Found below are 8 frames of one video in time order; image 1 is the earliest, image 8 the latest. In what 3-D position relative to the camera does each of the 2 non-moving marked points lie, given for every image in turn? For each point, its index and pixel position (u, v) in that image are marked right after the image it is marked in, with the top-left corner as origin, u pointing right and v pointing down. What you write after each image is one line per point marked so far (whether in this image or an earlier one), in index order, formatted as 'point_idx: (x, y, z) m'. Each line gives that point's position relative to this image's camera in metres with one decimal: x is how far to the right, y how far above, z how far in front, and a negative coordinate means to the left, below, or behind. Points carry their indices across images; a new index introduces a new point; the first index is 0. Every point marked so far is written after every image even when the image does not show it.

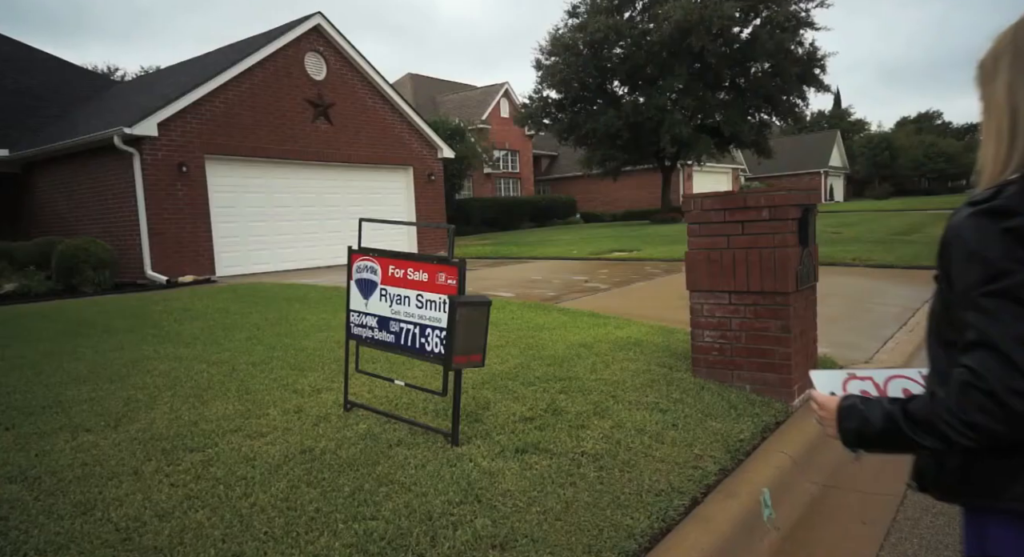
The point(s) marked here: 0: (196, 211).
0: (-6.4, +1.4, +12.4) m
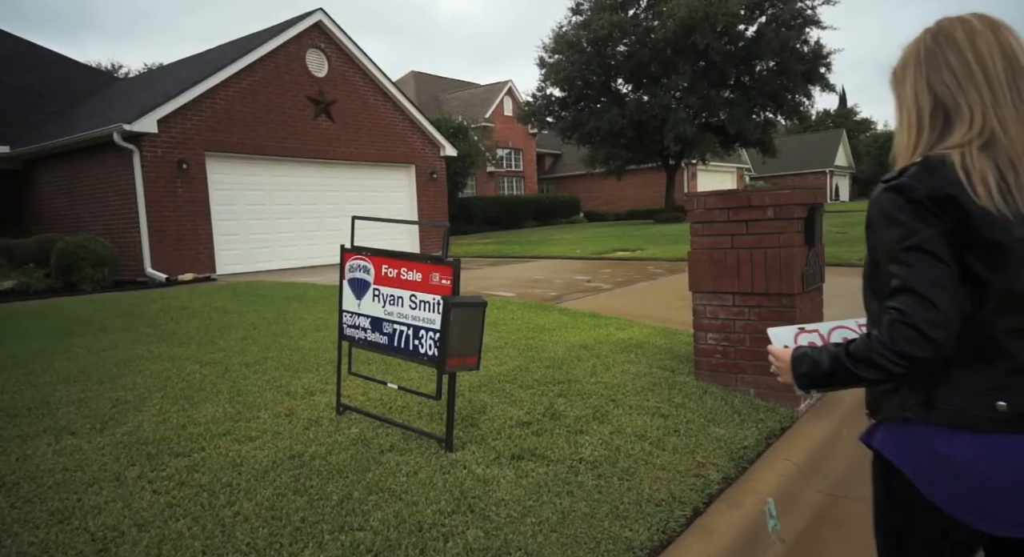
0: (-6.3, +1.4, +12.3) m
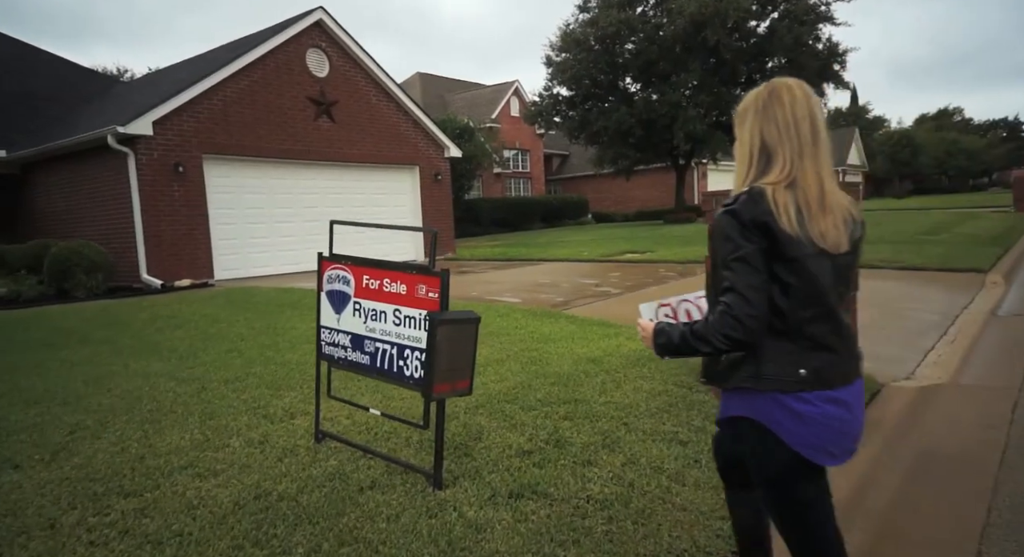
0: (-6.2, +1.3, +12.0) m
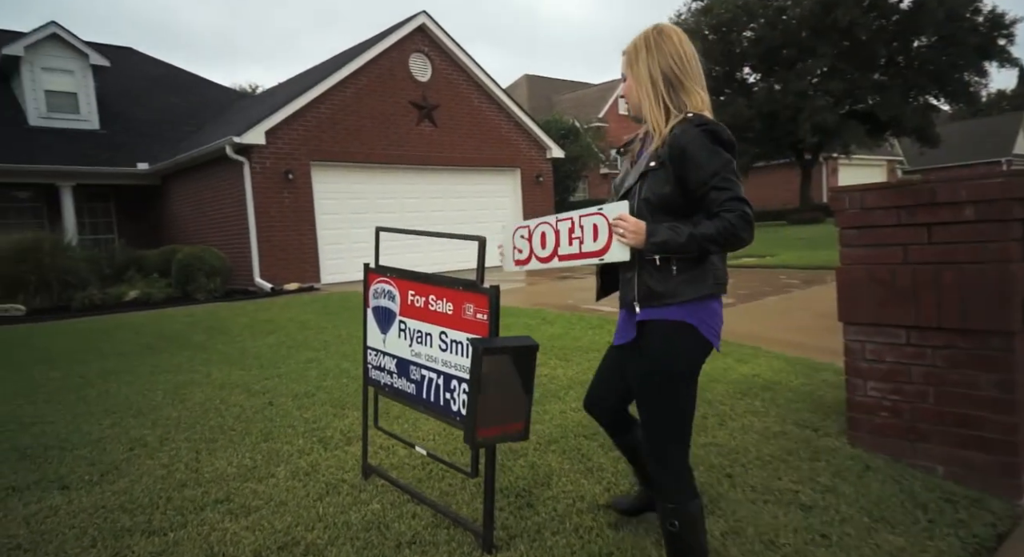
0: (-4.2, +1.2, +12.4) m
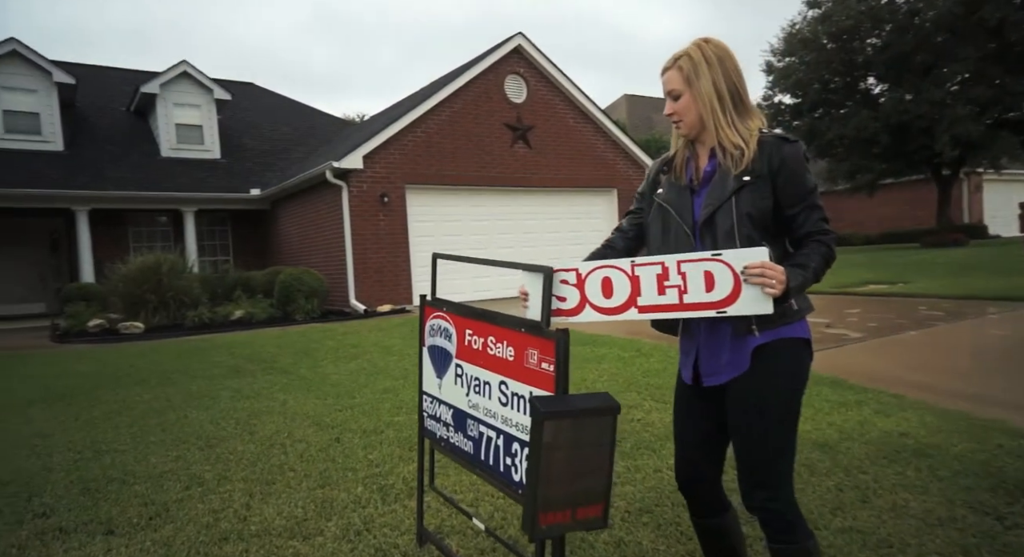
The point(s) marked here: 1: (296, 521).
0: (-2.3, +0.8, +12.5) m
1: (-1.0, -1.1, +2.8) m
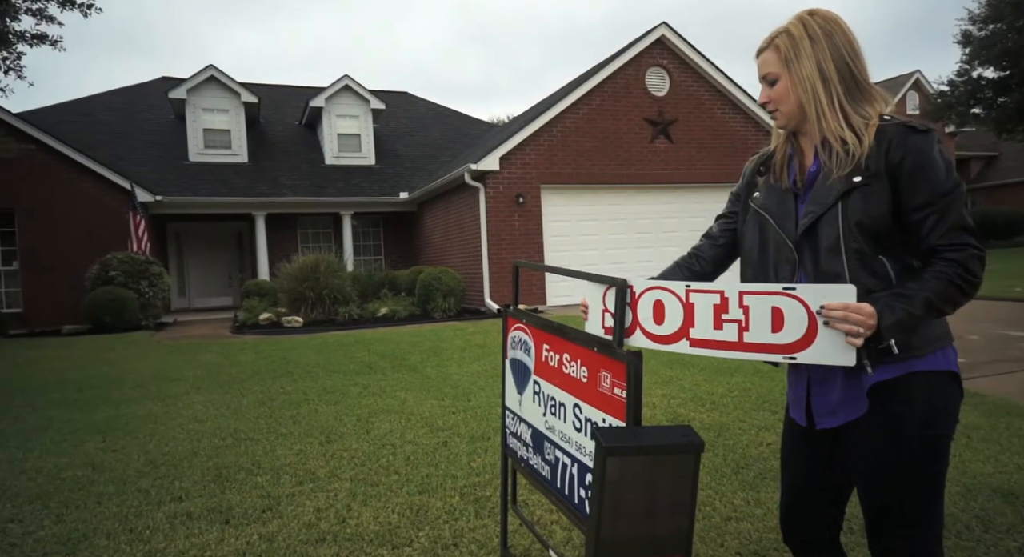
0: (+0.4, +0.8, +12.5) m
1: (-0.6, -1.1, +2.8) m
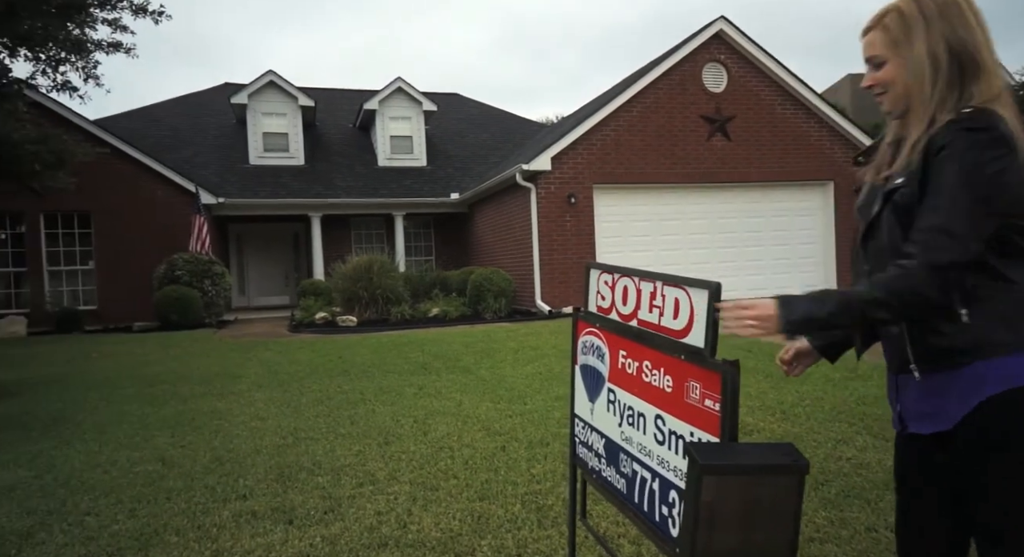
0: (+1.4, +0.7, +12.4) m
1: (-0.3, -1.1, +2.8) m
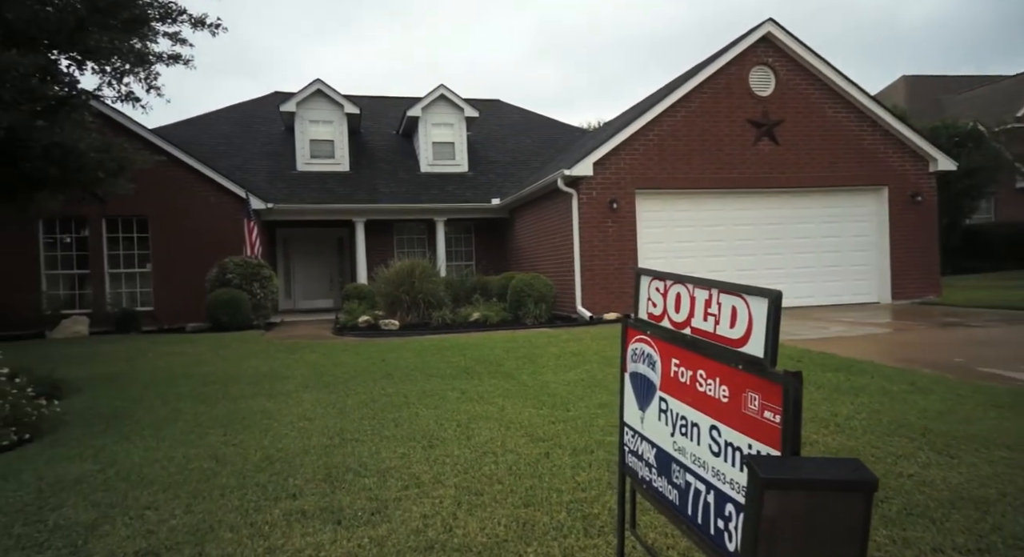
0: (+2.2, +0.6, +12.3) m
1: (-0.1, -1.2, +2.8) m
